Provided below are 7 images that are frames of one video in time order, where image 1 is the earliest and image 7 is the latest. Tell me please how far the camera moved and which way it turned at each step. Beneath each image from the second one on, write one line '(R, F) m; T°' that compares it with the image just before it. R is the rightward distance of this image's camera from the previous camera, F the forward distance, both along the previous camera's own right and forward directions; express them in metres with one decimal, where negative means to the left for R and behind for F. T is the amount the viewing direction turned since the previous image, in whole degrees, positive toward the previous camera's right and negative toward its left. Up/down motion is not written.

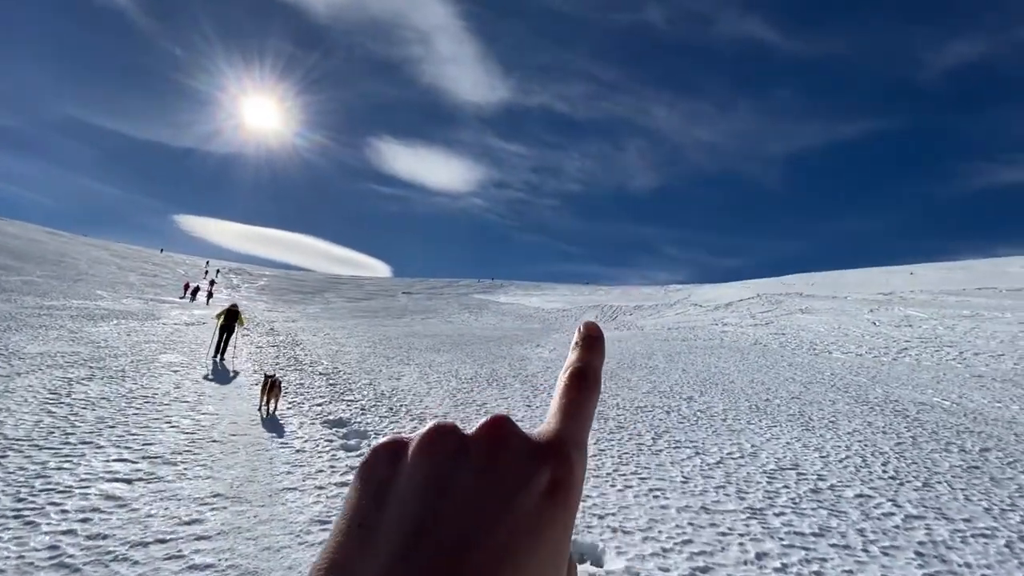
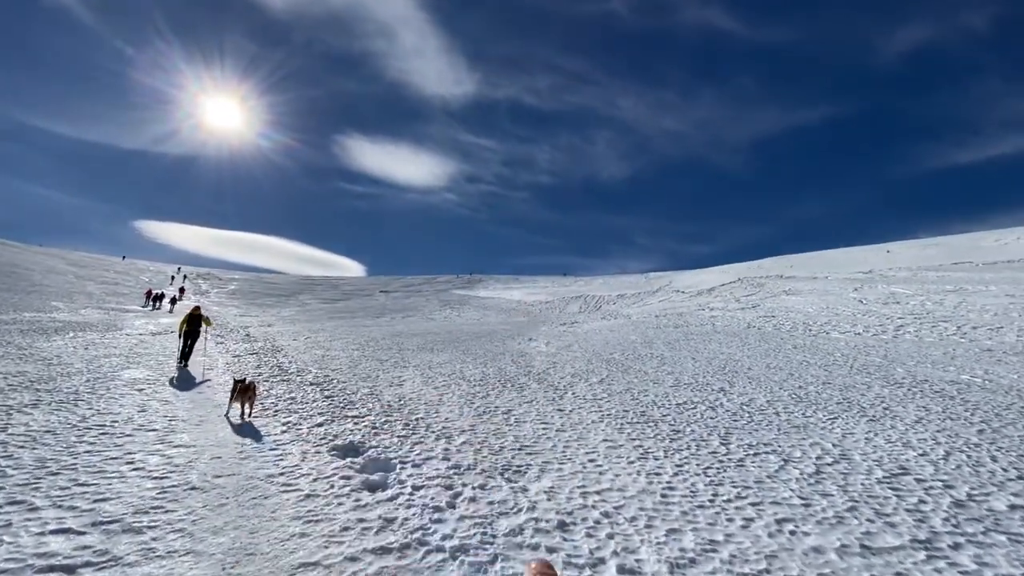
(-1.3, +2.1) m; +3°
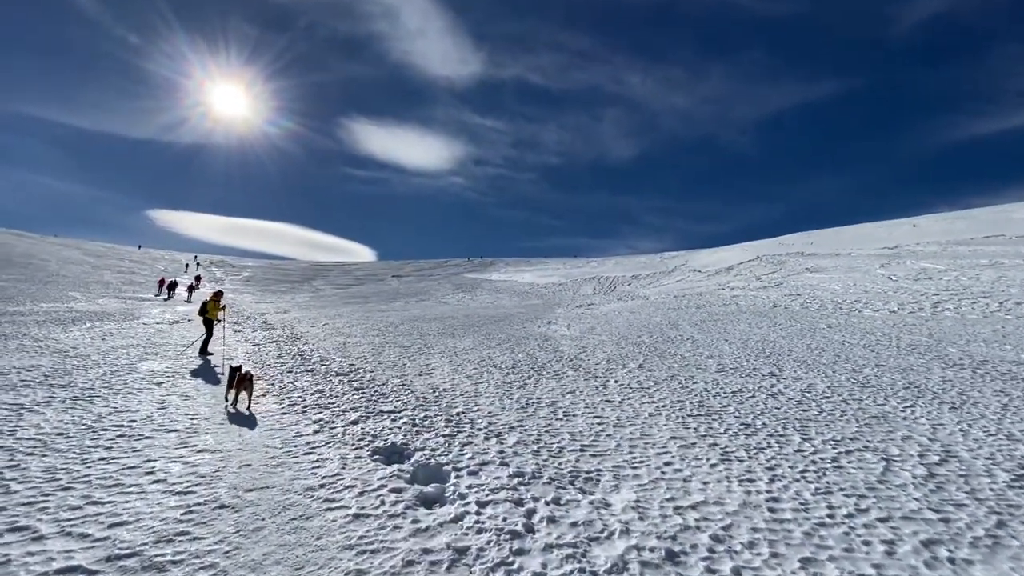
(-0.8, +1.1) m; -1°
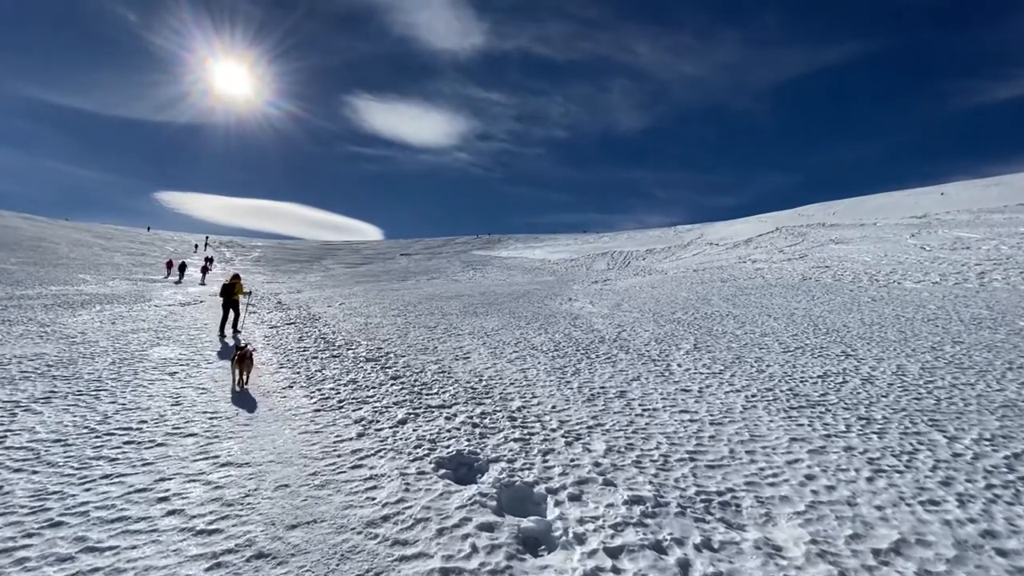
(-1.2, +1.7) m; -1°
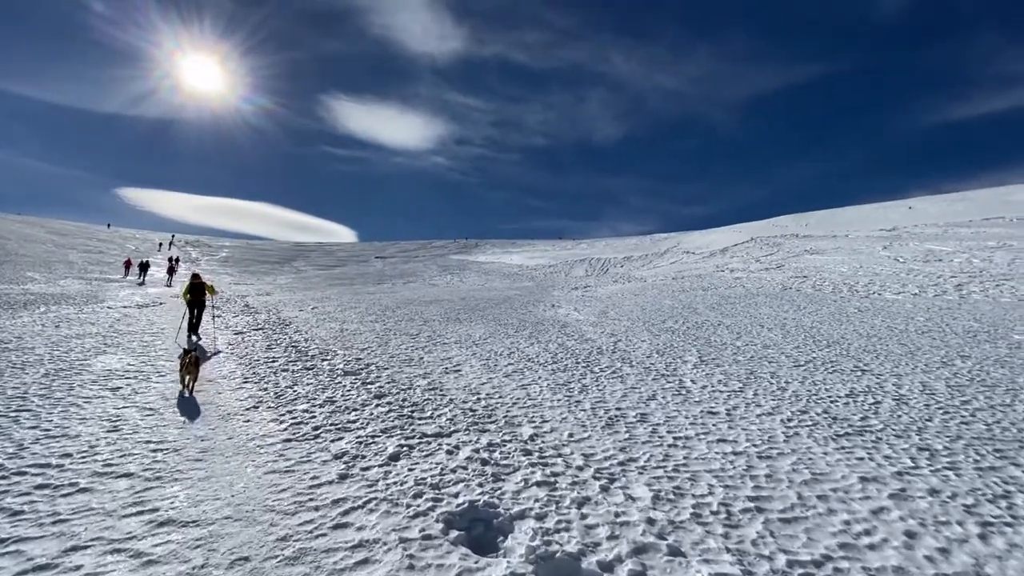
(-0.6, +1.4) m; +3°
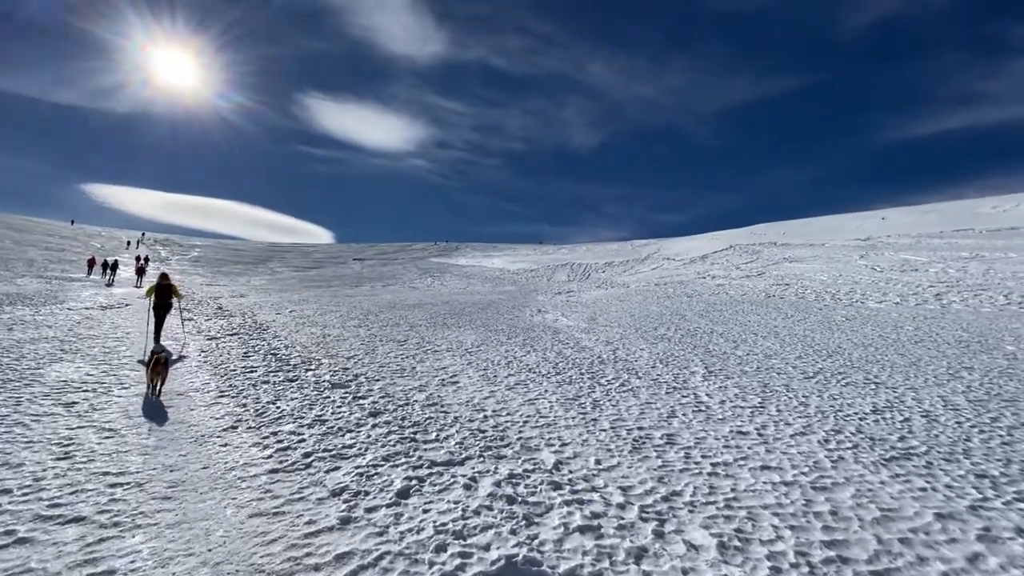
(-0.6, +0.9) m; +2°
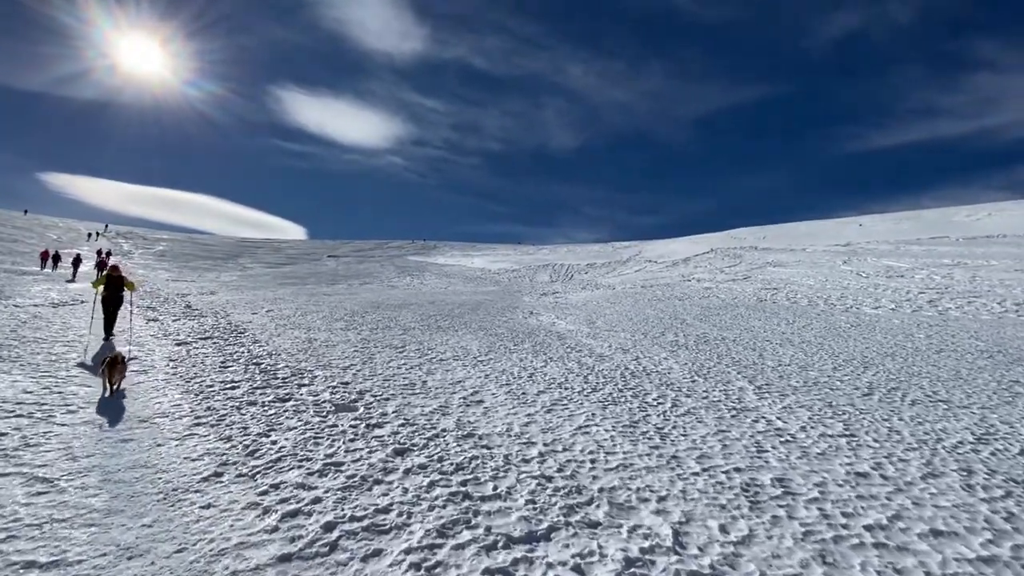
(-1.4, +1.9) m; +3°
